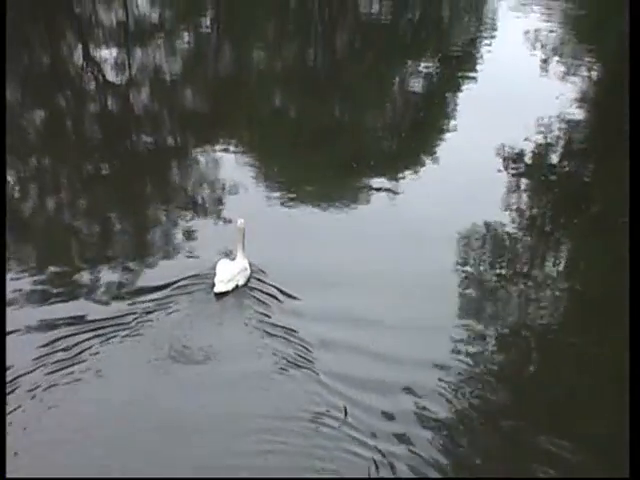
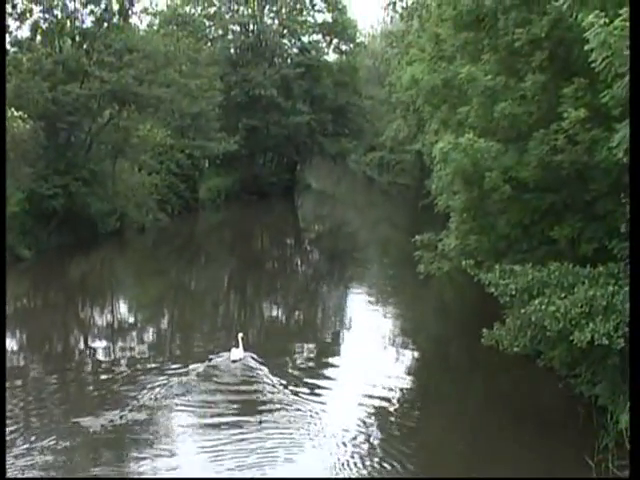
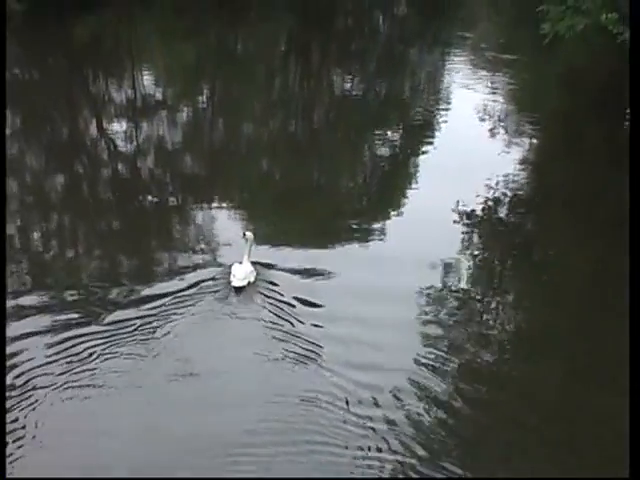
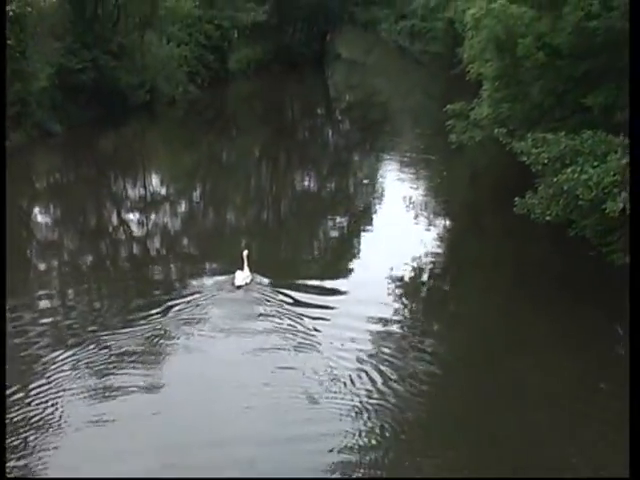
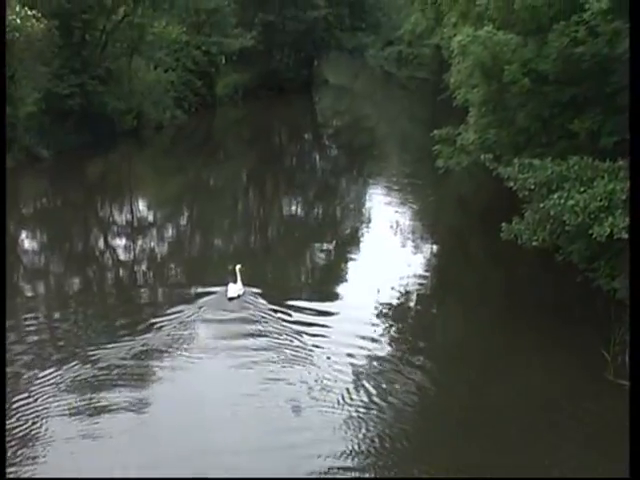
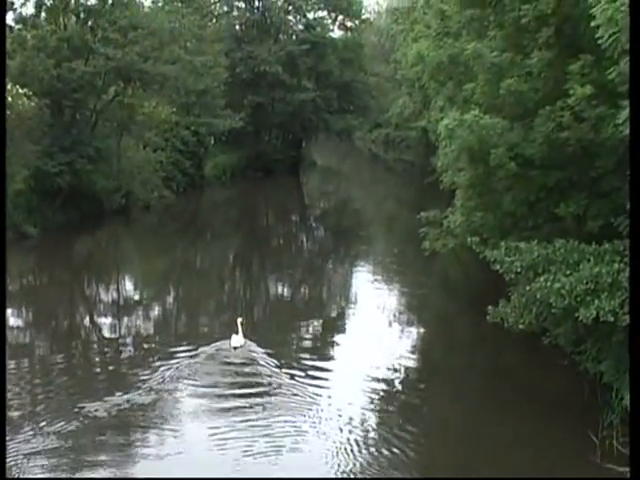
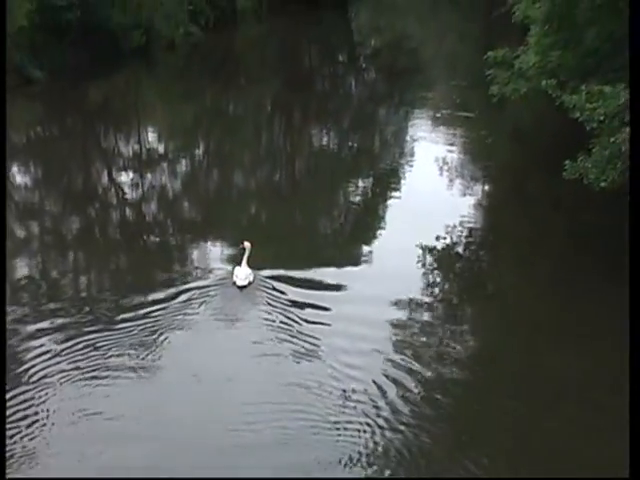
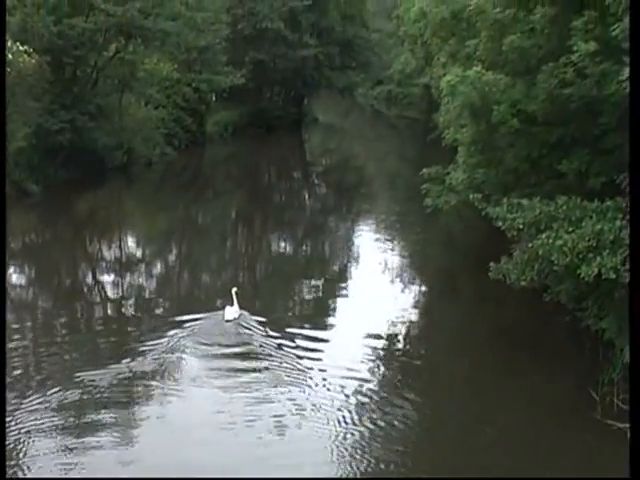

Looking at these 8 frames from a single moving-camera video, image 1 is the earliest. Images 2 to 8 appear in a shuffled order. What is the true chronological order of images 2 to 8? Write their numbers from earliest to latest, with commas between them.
3, 7, 4, 5, 8, 6, 2
